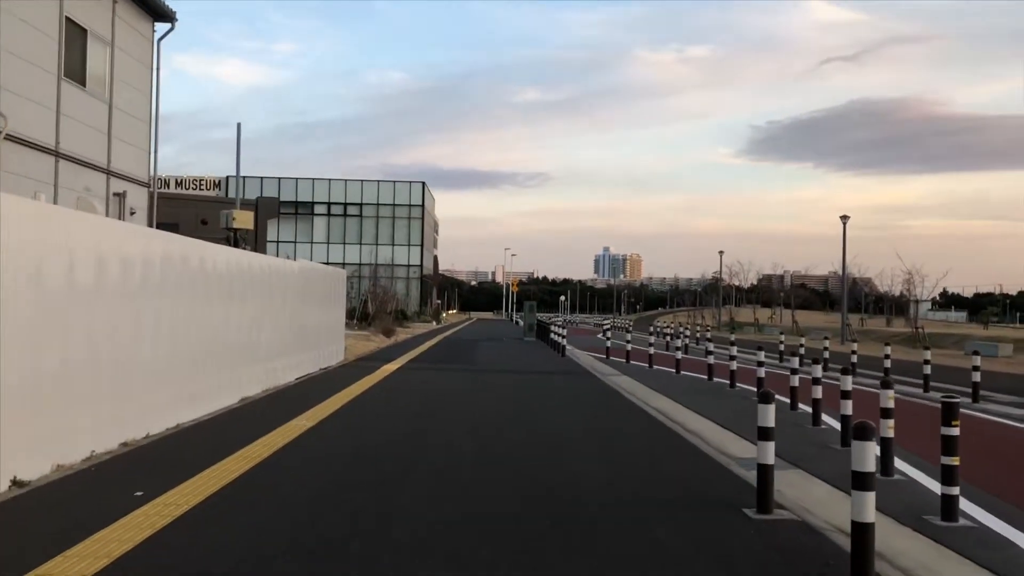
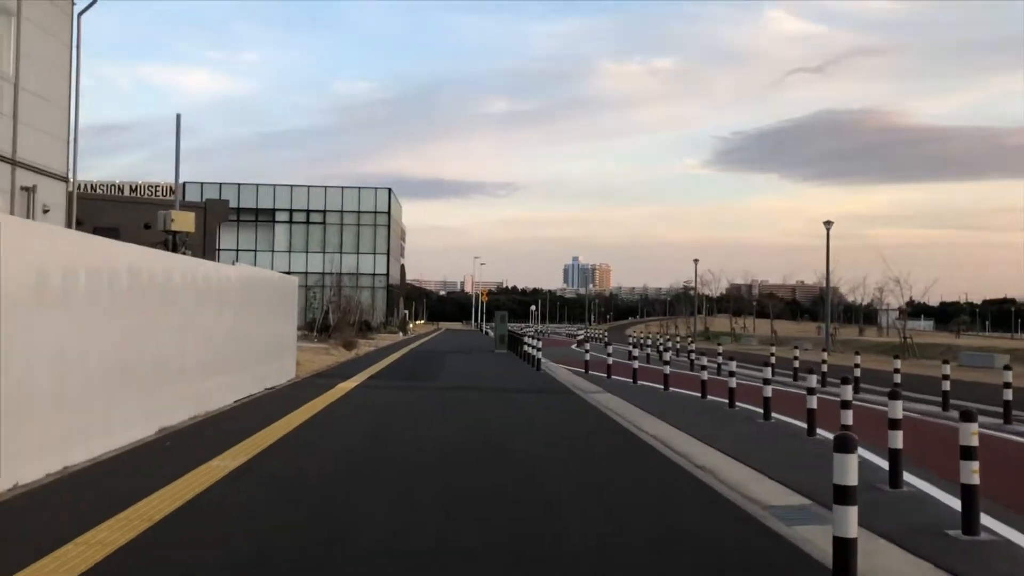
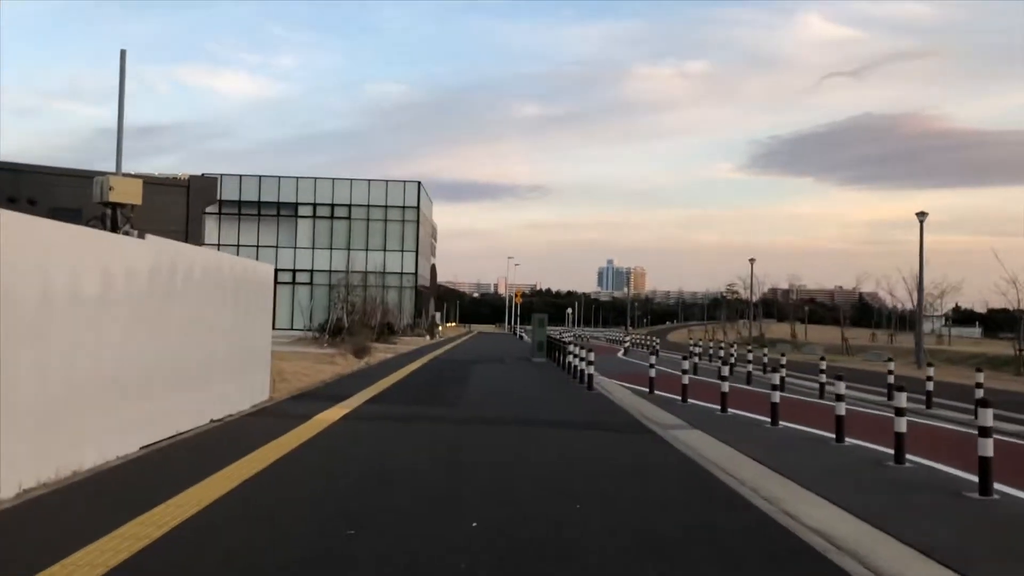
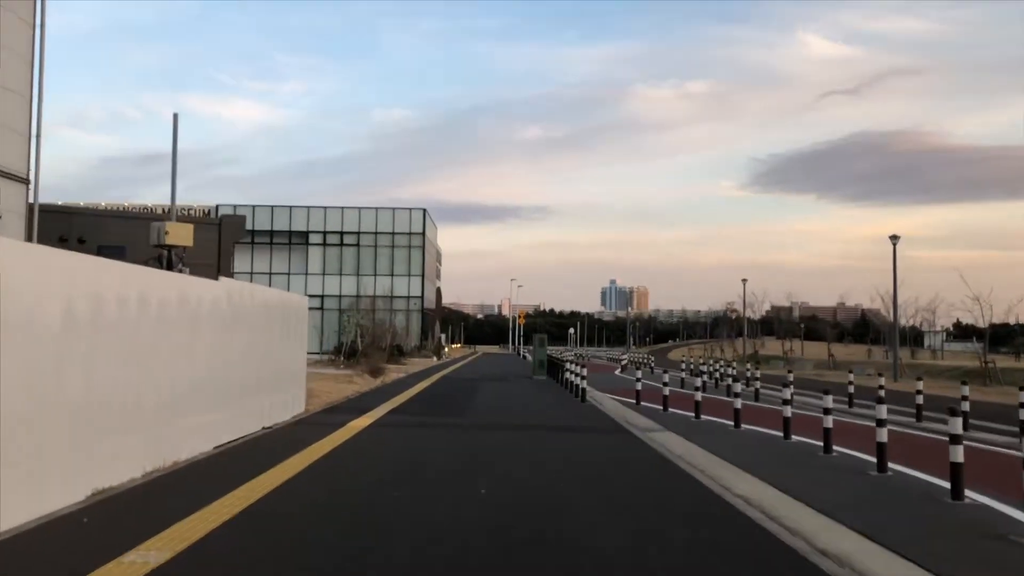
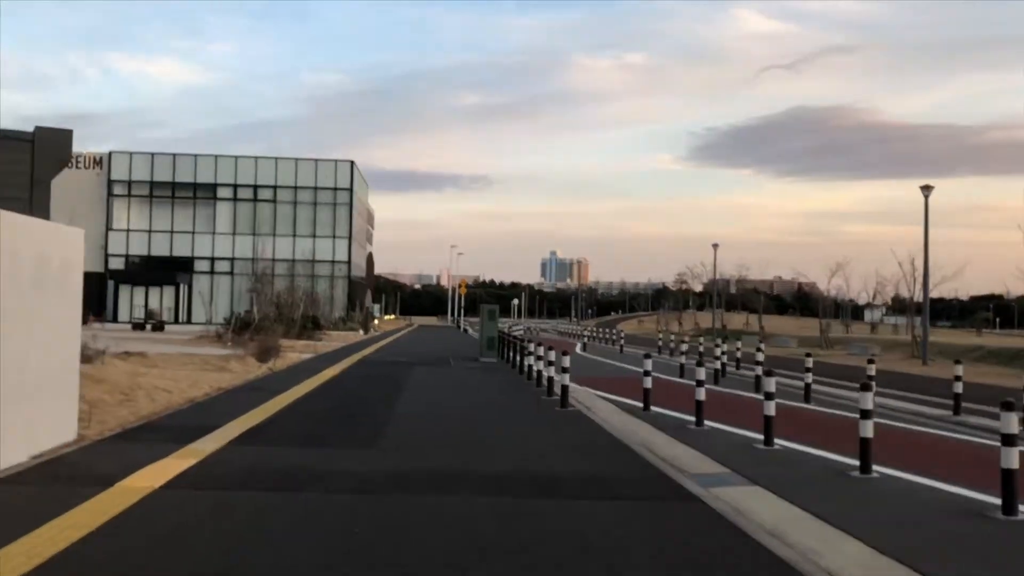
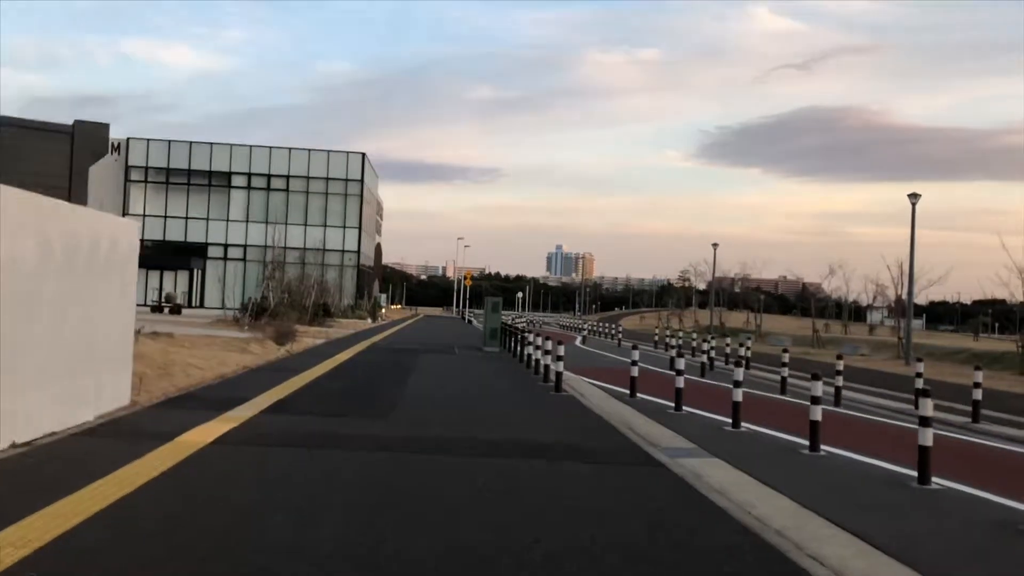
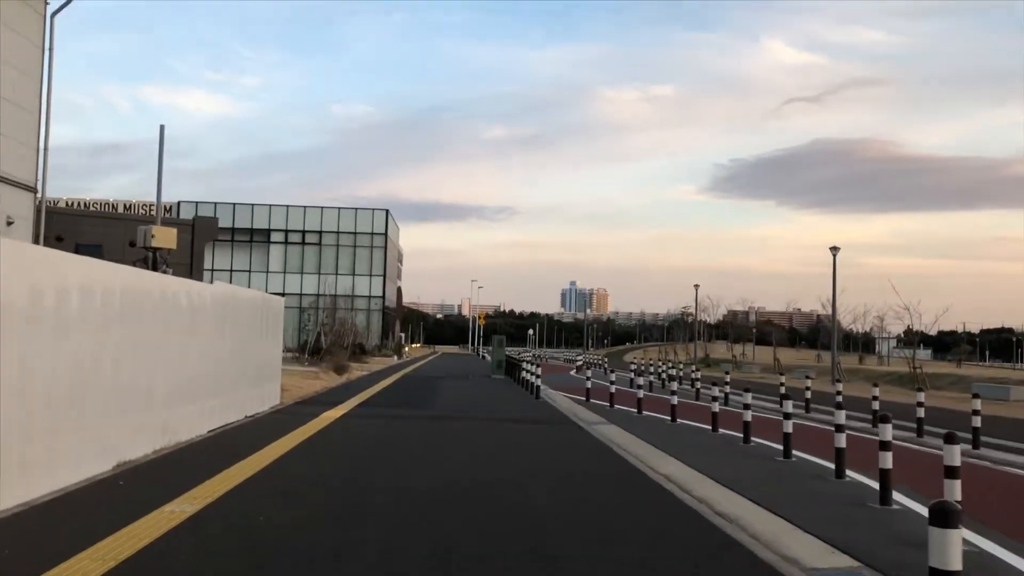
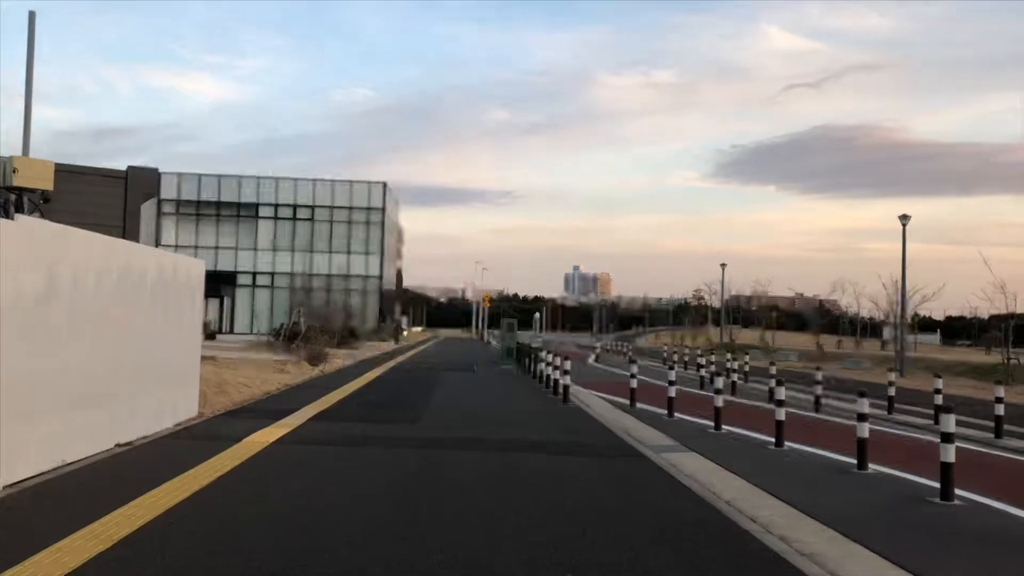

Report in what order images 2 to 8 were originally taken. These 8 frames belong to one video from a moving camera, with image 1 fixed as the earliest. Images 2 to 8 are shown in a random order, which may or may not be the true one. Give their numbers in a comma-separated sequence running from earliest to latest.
2, 7, 4, 3, 8, 6, 5
